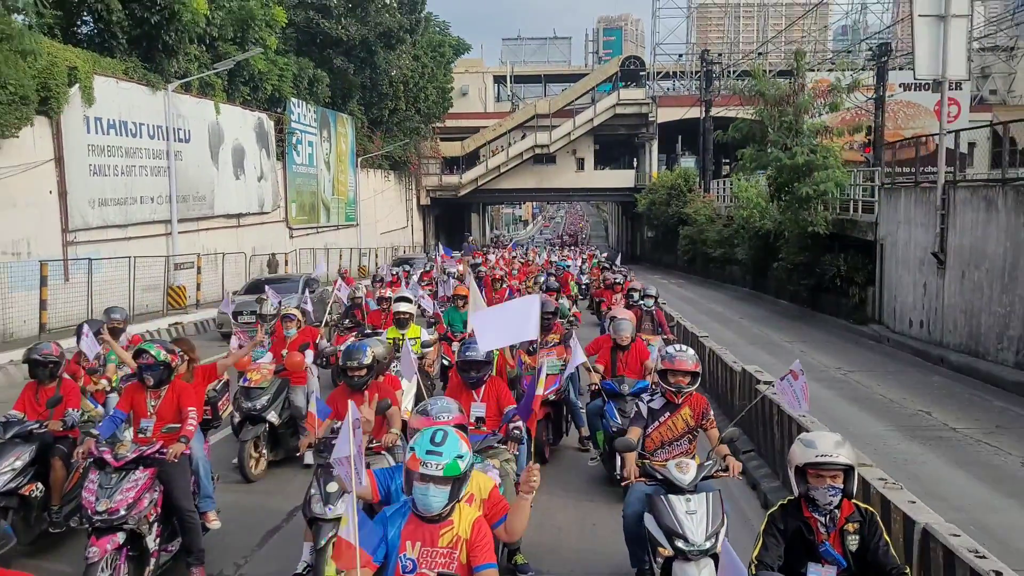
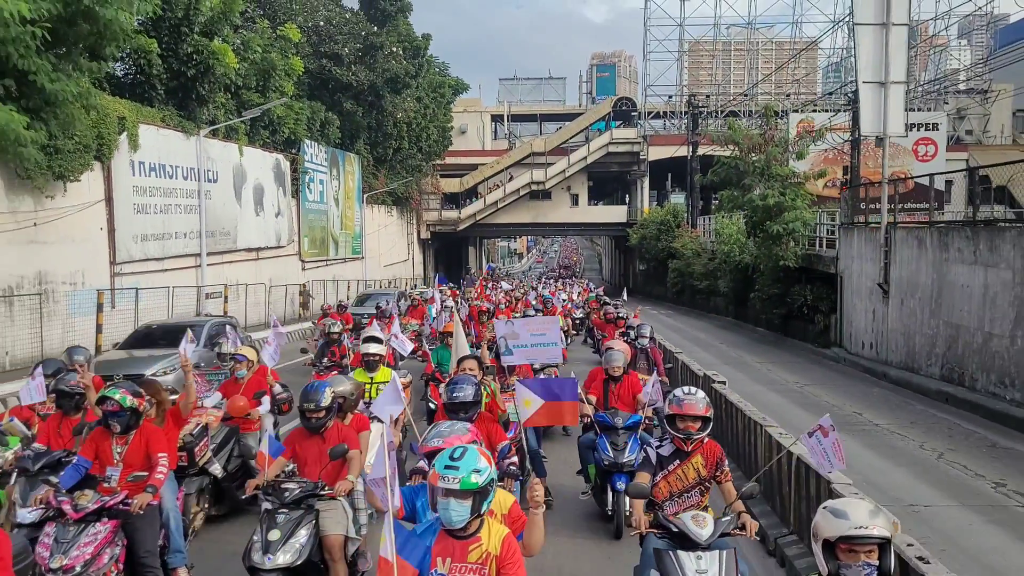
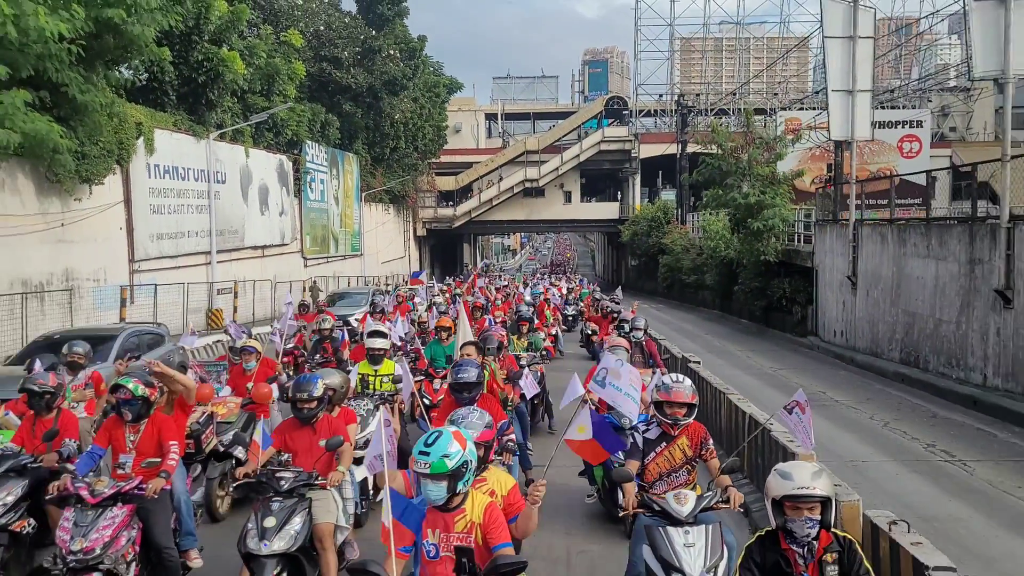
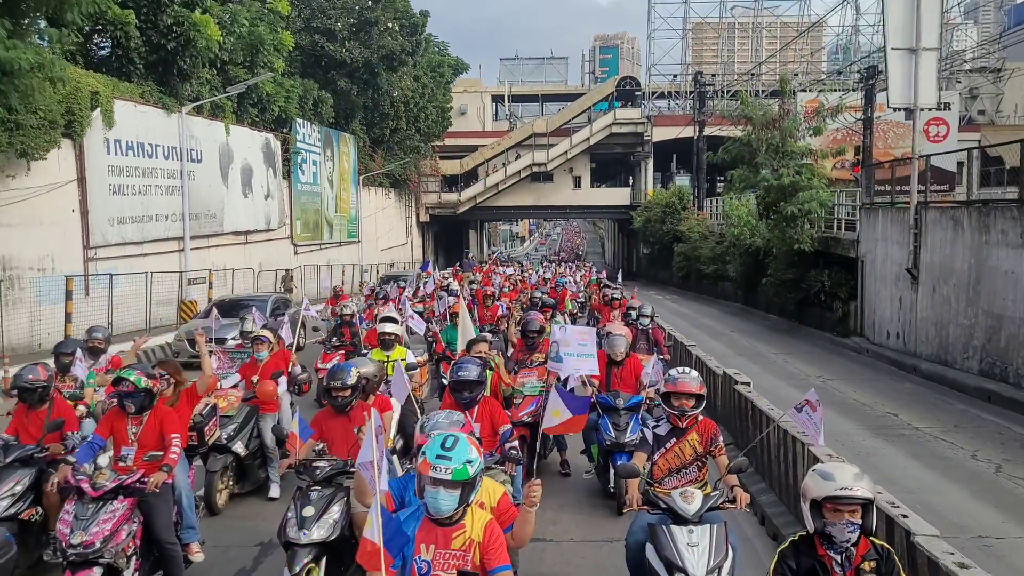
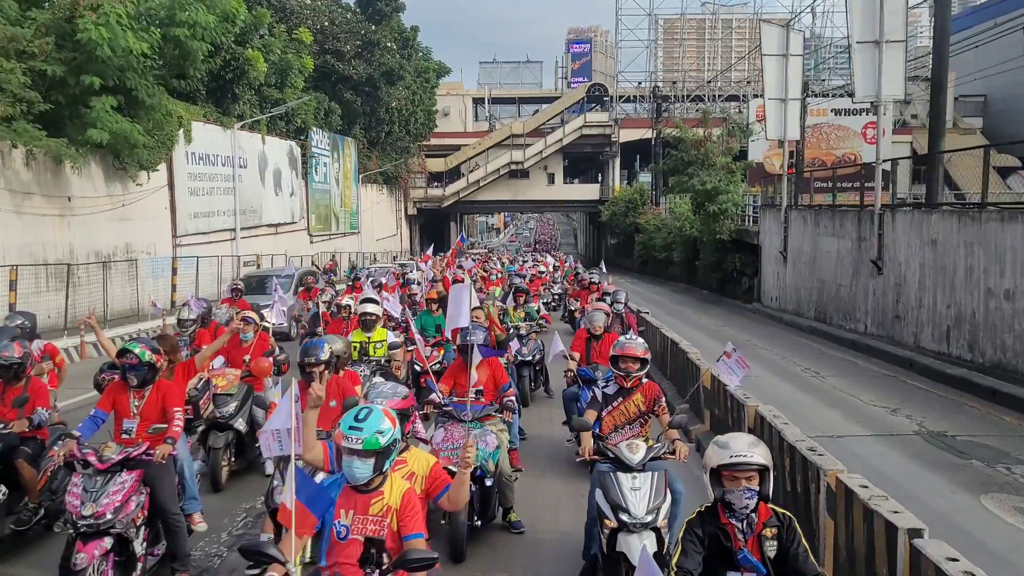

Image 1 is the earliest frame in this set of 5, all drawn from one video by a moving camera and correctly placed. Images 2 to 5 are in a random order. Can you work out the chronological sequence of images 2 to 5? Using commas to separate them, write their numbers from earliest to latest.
4, 2, 3, 5
